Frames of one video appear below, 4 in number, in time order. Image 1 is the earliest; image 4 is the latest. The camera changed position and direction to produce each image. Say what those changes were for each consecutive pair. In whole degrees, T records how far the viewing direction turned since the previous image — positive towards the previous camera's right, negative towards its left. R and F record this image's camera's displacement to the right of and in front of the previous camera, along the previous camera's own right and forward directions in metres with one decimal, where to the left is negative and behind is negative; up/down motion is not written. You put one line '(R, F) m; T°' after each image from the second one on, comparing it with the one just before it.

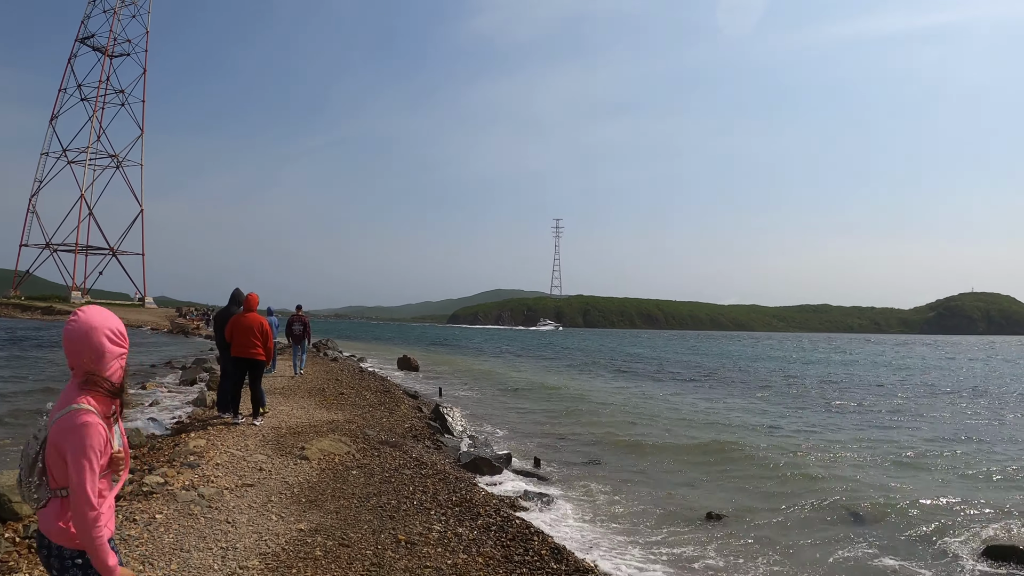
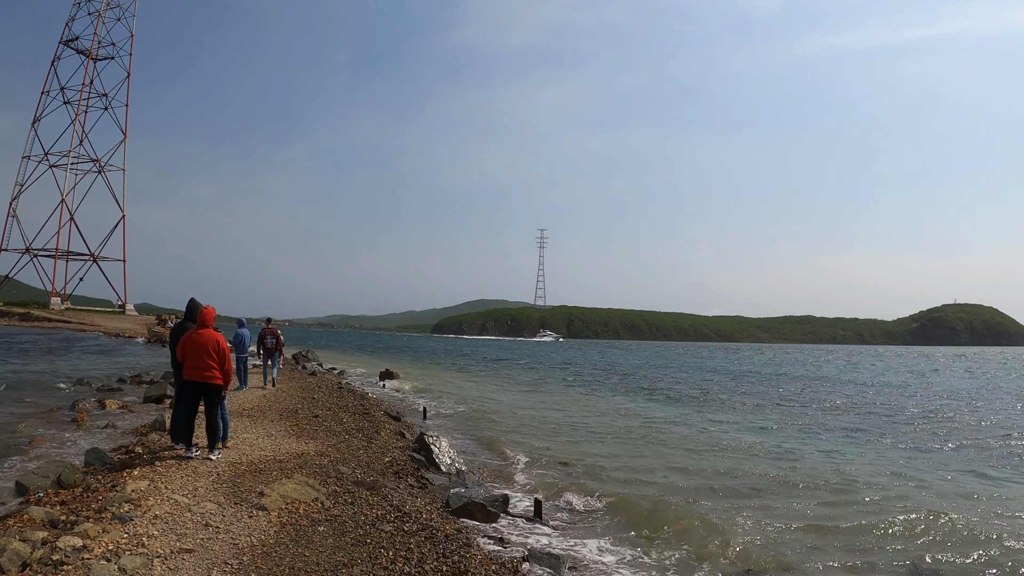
(-0.2, +1.5) m; +1°
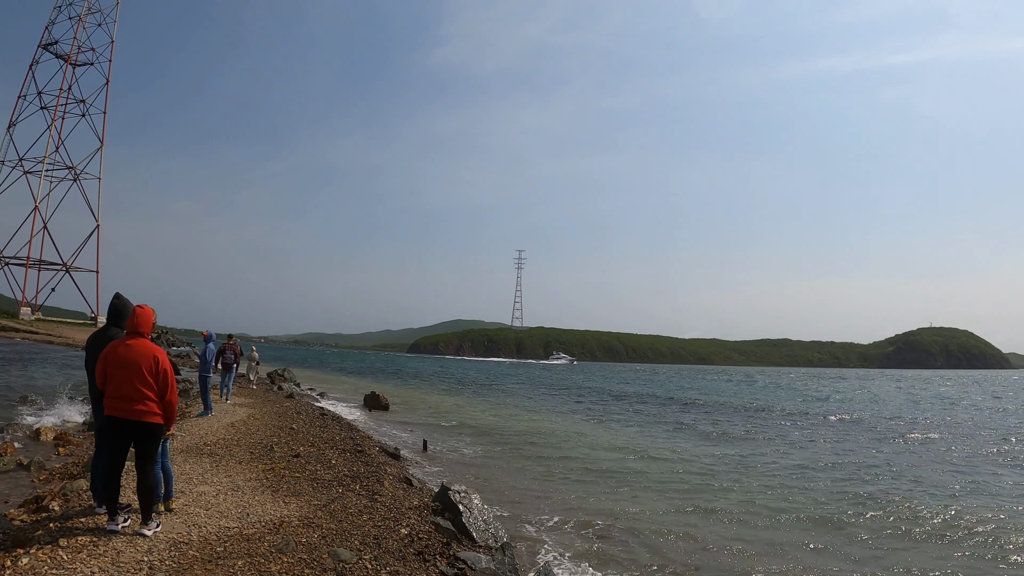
(-1.4, +3.3) m; +2°
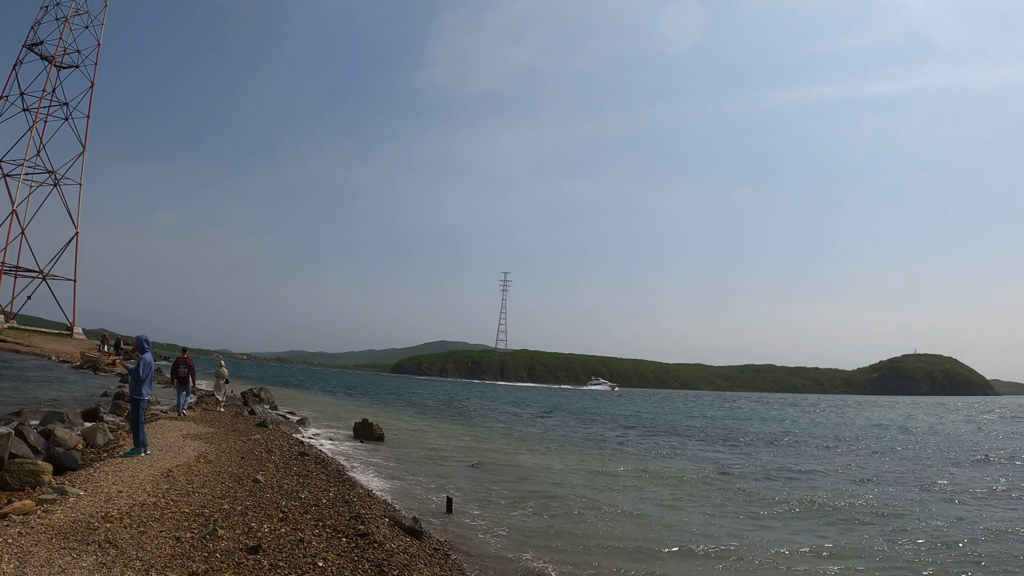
(-1.9, +5.4) m; +1°
